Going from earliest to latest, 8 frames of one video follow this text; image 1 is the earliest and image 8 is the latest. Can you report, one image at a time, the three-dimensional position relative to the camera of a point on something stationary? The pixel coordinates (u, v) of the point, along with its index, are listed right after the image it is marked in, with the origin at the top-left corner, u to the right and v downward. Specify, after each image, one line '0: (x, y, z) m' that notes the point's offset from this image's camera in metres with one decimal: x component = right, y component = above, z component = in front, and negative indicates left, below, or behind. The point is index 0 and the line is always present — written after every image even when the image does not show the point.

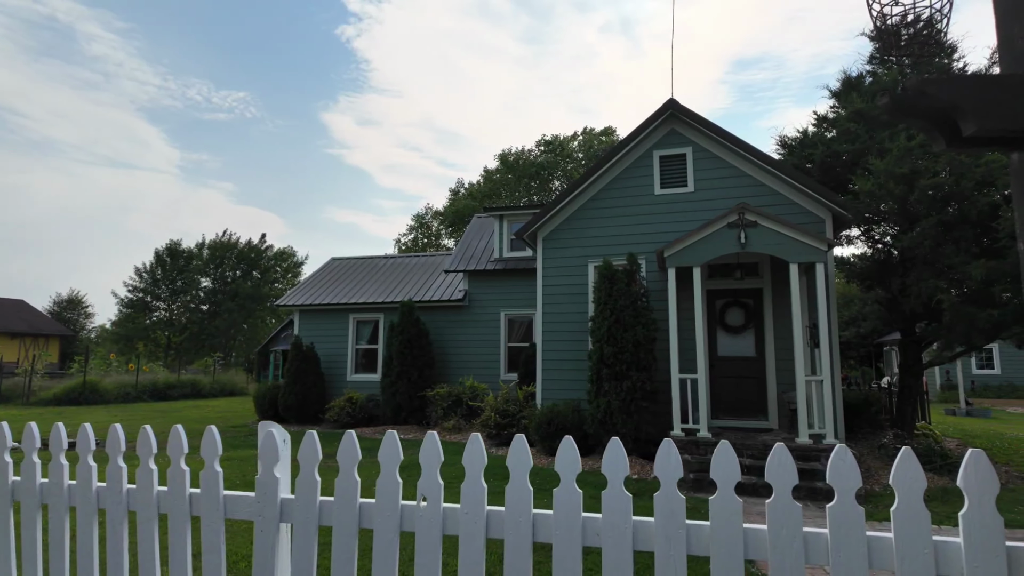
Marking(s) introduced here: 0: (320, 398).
0: (-4.4, -2.5, +13.6) m
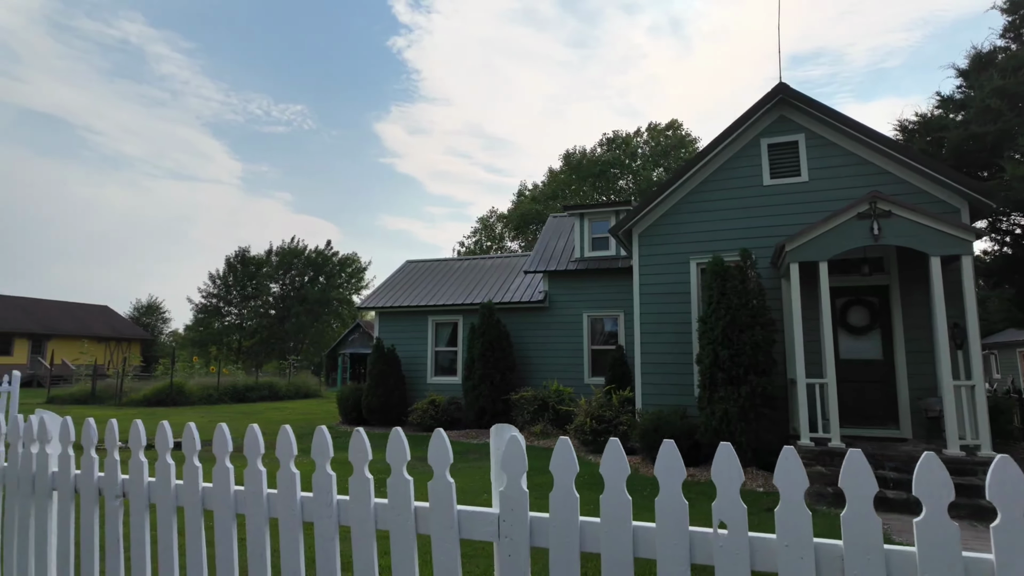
0: (-2.5, -2.5, +13.5) m
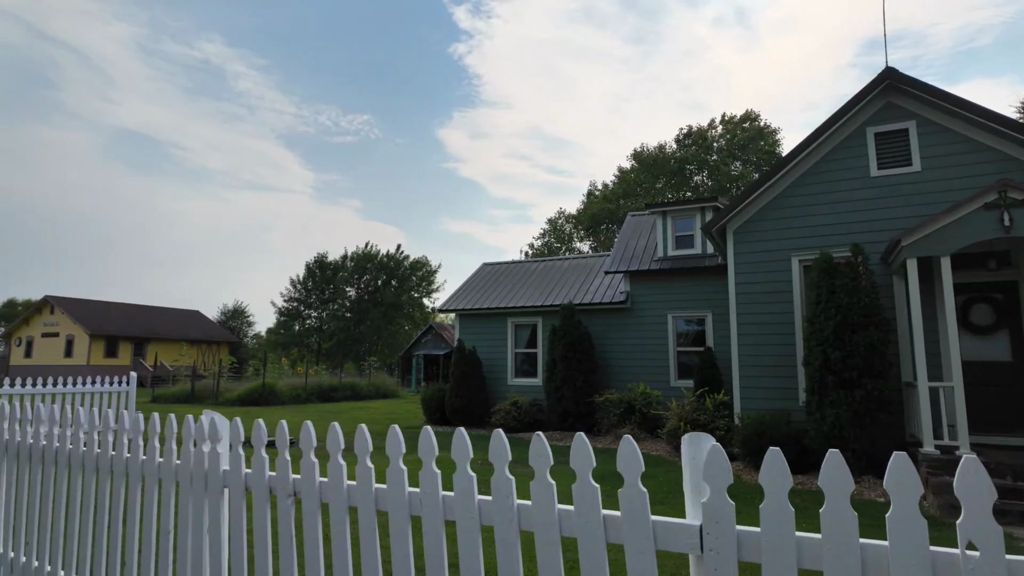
0: (-0.6, -2.6, +13.6) m
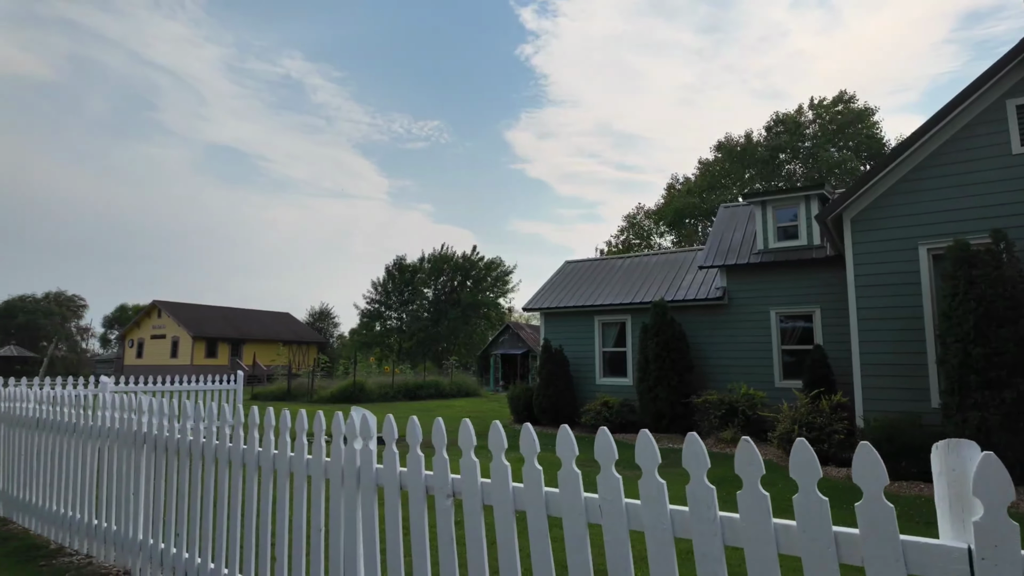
0: (+1.4, -2.5, +13.4) m
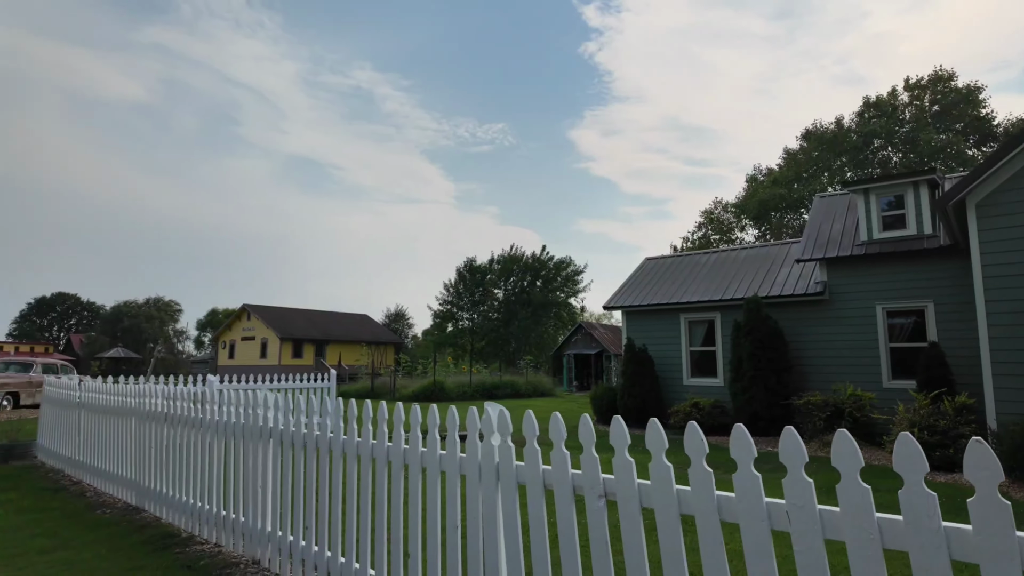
0: (+3.2, -2.5, +13.0) m
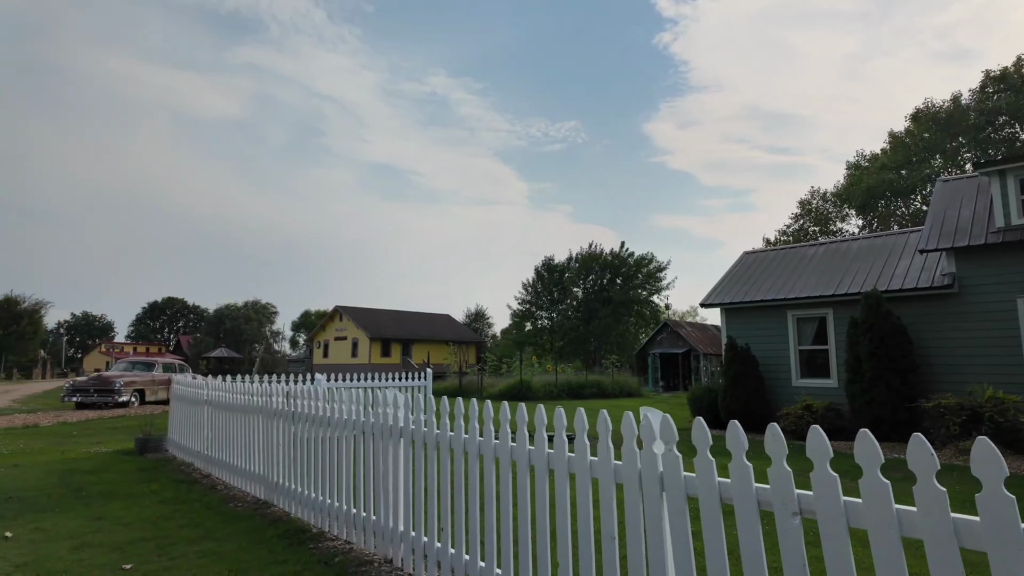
0: (+5.2, -2.4, +12.4) m
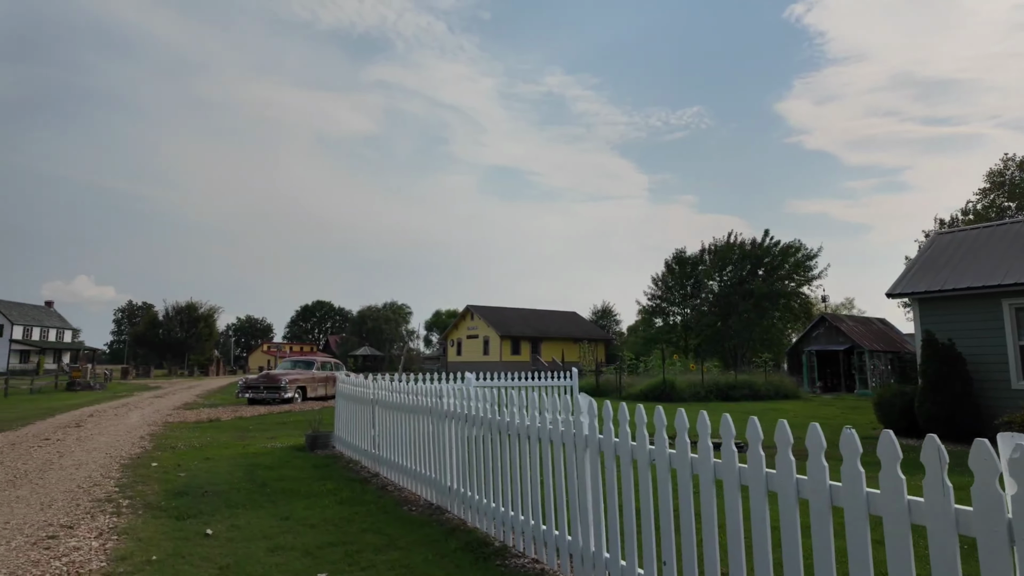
0: (+8.1, -2.1, +10.5) m
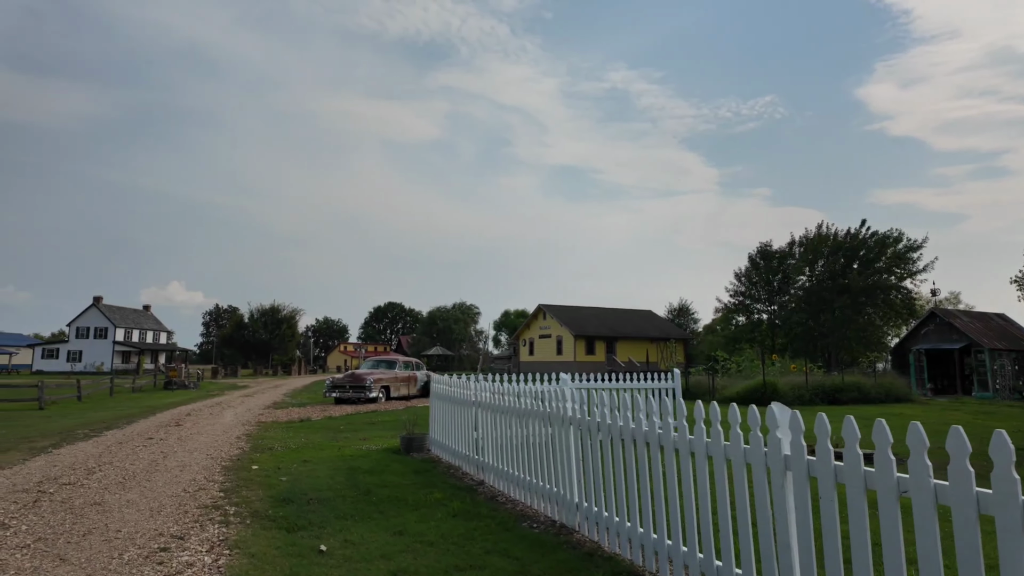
0: (+9.7, -1.9, +8.9) m
